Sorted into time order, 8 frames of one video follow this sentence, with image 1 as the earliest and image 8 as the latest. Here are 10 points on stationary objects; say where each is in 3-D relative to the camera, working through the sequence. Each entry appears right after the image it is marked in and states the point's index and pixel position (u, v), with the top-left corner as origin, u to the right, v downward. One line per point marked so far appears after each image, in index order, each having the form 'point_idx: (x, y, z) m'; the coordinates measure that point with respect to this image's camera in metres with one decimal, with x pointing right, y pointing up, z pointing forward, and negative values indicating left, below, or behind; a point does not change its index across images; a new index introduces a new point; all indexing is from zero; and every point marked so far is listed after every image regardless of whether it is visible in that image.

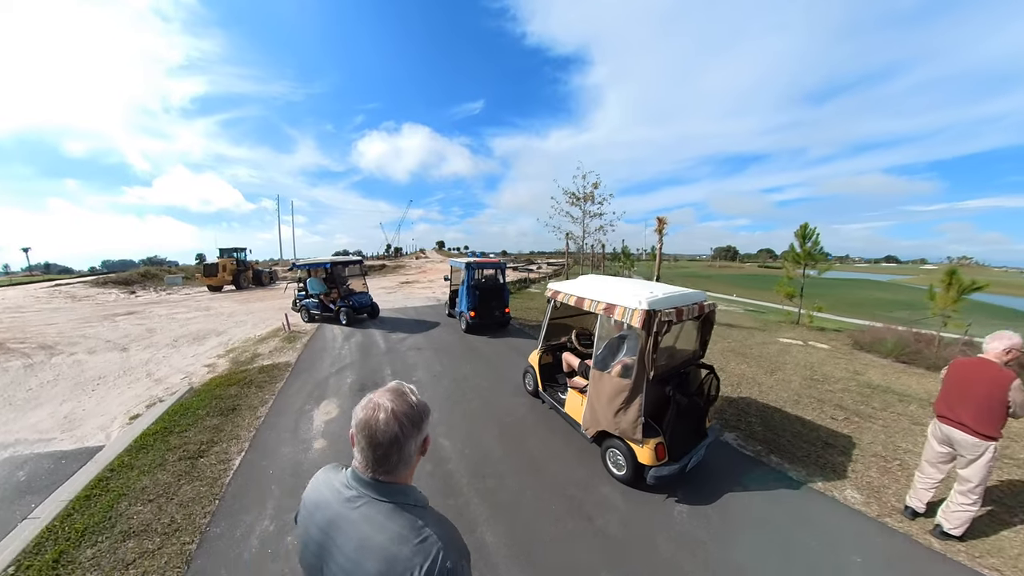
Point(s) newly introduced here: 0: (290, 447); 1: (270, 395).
0: (-3.3, -2.4, +6.3) m
1: (-4.5, -2.0, +7.7) m
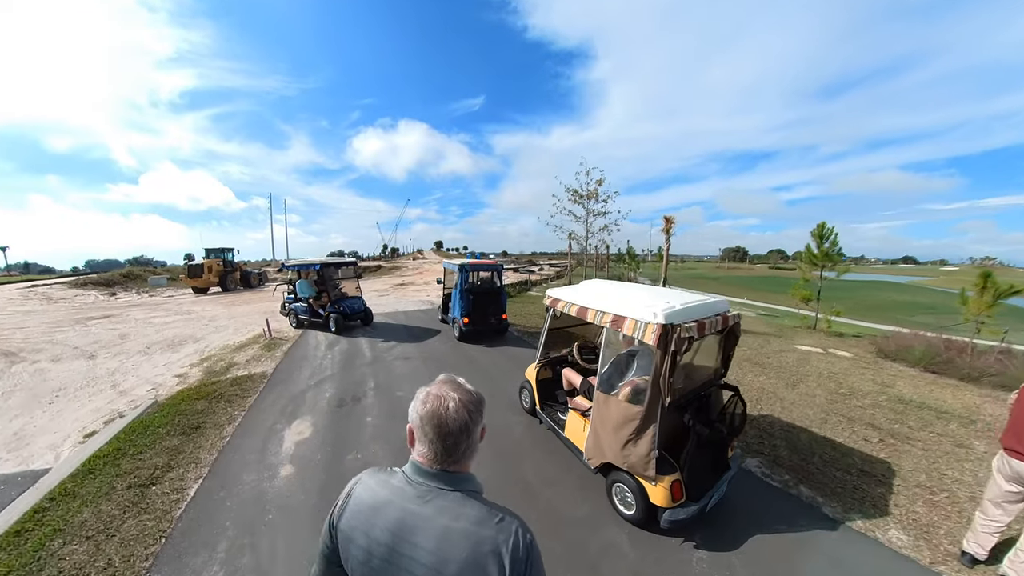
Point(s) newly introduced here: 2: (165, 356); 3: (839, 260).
0: (-3.4, -2.4, +5.5) m
1: (-4.5, -2.0, +7.0) m
2: (-7.5, -1.4, +9.0) m
3: (+9.4, +0.8, +12.3) m
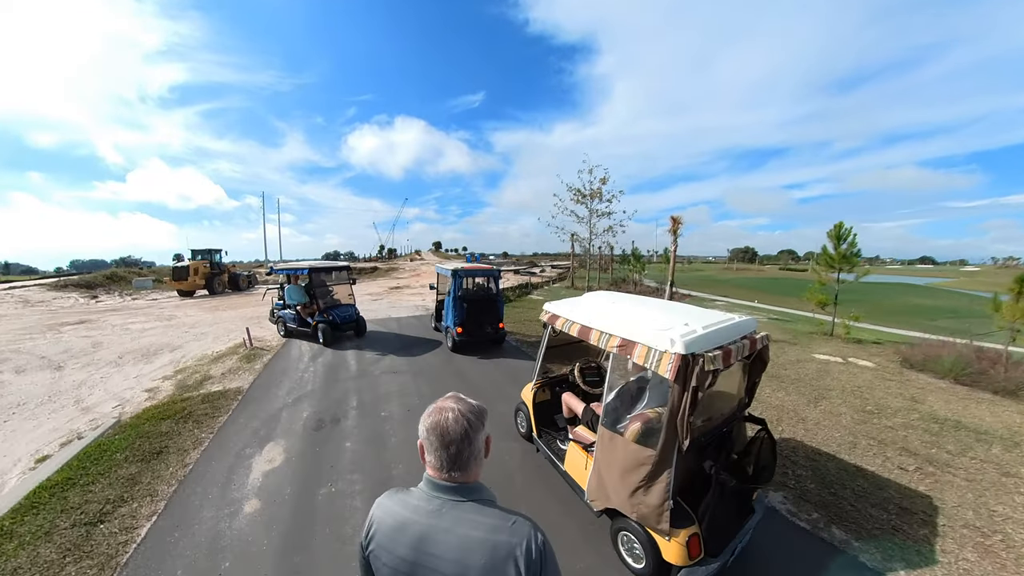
0: (-3.5, -2.6, +4.9) m
1: (-4.6, -2.2, +6.4) m
2: (-7.5, -1.6, +8.4) m
3: (+9.4, +0.7, +11.5) m
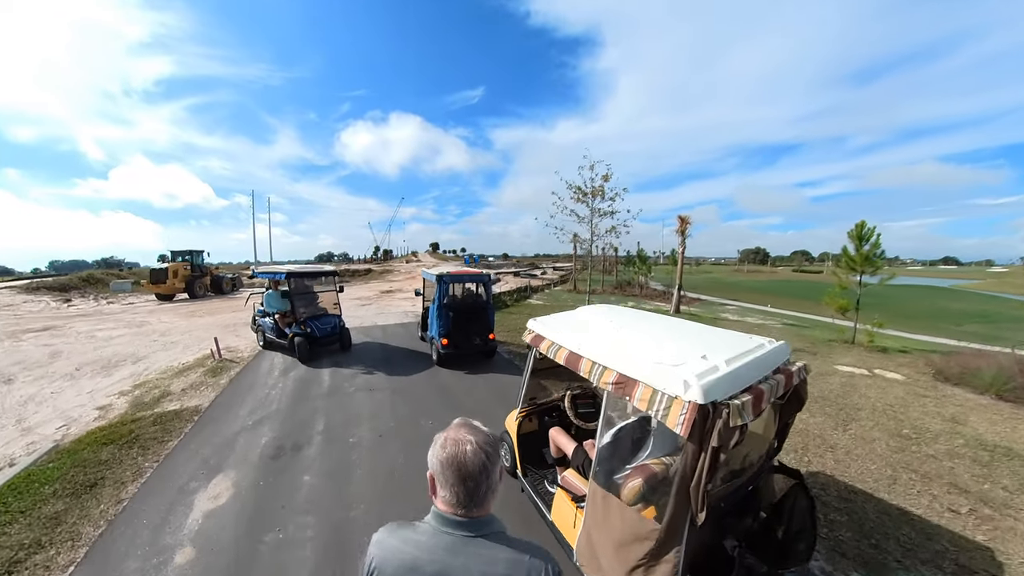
0: (-3.7, -2.7, +4.2) m
1: (-4.8, -2.3, +5.7) m
2: (-7.7, -1.7, +7.8) m
3: (+9.3, +0.6, +10.6) m
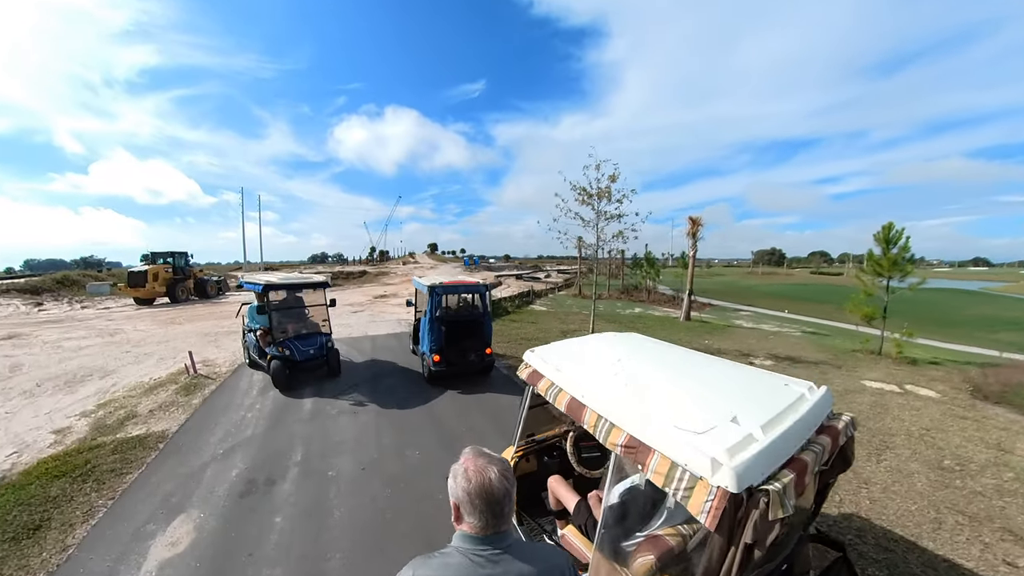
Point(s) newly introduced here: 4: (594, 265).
0: (-3.7, -2.9, +3.6) m
1: (-4.8, -2.5, +5.1) m
2: (-7.7, -1.9, +7.2) m
3: (+9.3, +0.4, +9.8) m
4: (+2.6, +0.7, +13.6) m
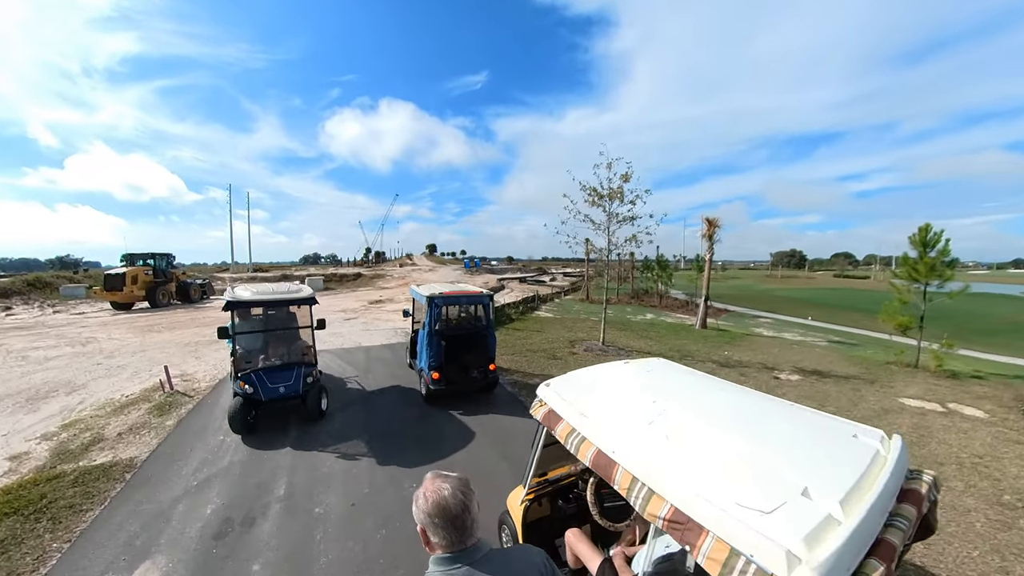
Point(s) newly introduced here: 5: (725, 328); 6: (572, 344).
0: (-3.6, -3.1, +2.8) m
1: (-4.7, -2.7, +4.3) m
2: (-7.6, -2.0, +6.4) m
3: (+9.4, +0.3, +9.1) m
4: (+2.7, +0.6, +12.8) m
5: (+6.1, -1.1, +12.1) m
6: (+1.5, -1.5, +10.8) m
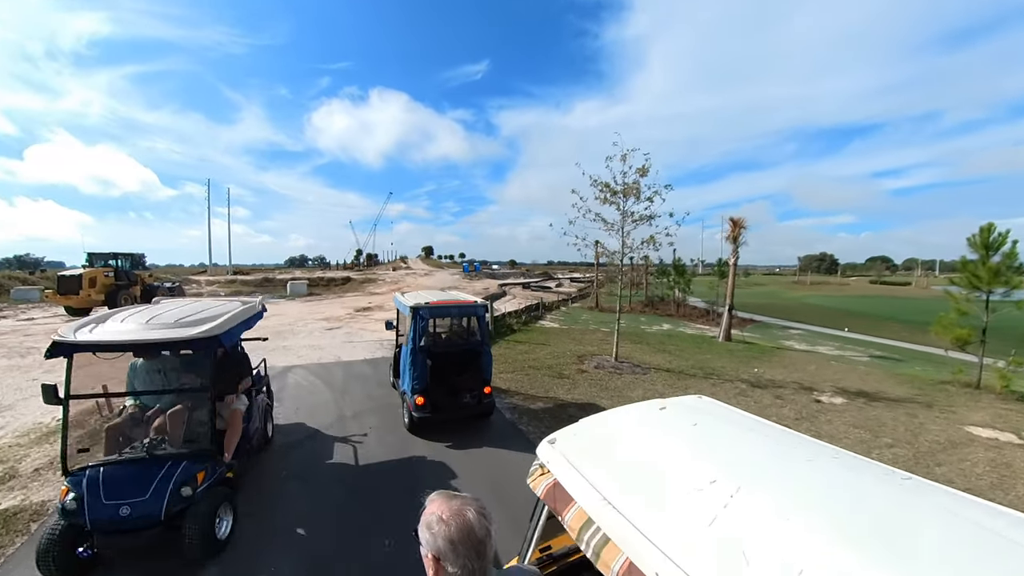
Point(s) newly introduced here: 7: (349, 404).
0: (-3.6, -3.2, +1.6) m
1: (-4.7, -2.7, +3.1) m
2: (-7.5, -2.1, +5.2) m
3: (+9.5, +0.1, +7.9) m
4: (+2.8, +0.4, +11.7) m
5: (+6.1, -1.3, +10.9) m
6: (+1.6, -1.6, +9.7) m
7: (-3.2, -2.3, +8.4) m
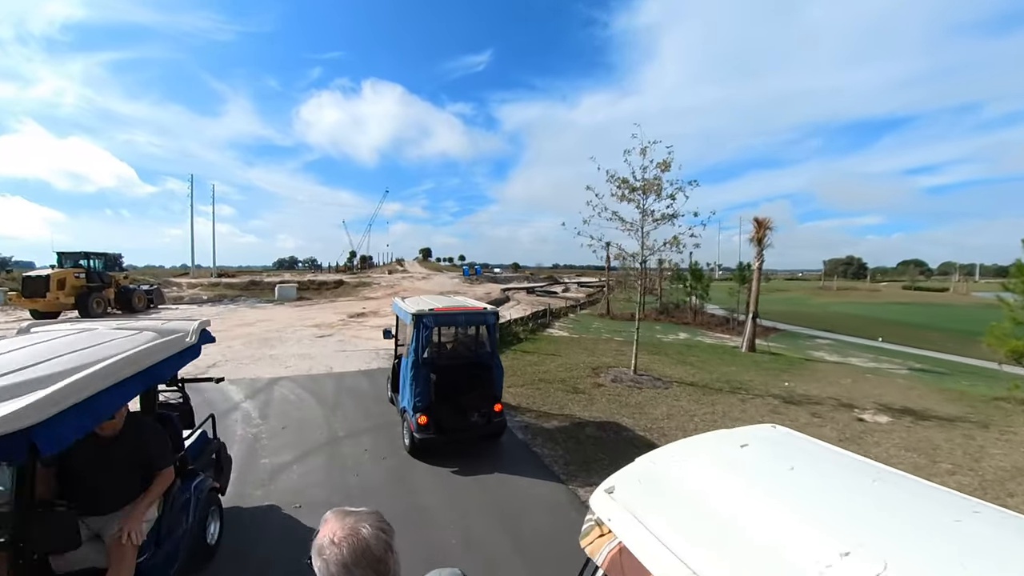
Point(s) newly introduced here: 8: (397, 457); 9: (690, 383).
0: (-3.3, -3.1, +0.7) m
1: (-4.5, -2.7, +2.2) m
2: (-7.3, -2.1, +4.3) m
3: (+9.7, -0.1, +7.2) m
4: (+2.9, +0.3, +10.9) m
5: (+6.3, -1.5, +10.1) m
6: (+1.7, -1.7, +8.9) m
7: (-3.0, -2.4, +7.5) m
8: (-1.8, -2.5, +6.4) m
9: (+3.5, -1.9, +8.4) m
